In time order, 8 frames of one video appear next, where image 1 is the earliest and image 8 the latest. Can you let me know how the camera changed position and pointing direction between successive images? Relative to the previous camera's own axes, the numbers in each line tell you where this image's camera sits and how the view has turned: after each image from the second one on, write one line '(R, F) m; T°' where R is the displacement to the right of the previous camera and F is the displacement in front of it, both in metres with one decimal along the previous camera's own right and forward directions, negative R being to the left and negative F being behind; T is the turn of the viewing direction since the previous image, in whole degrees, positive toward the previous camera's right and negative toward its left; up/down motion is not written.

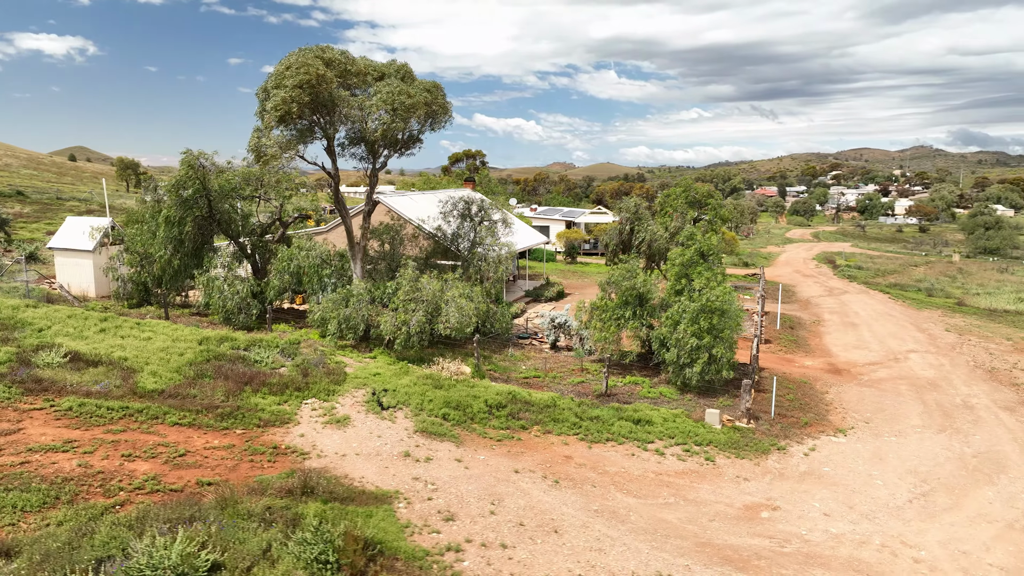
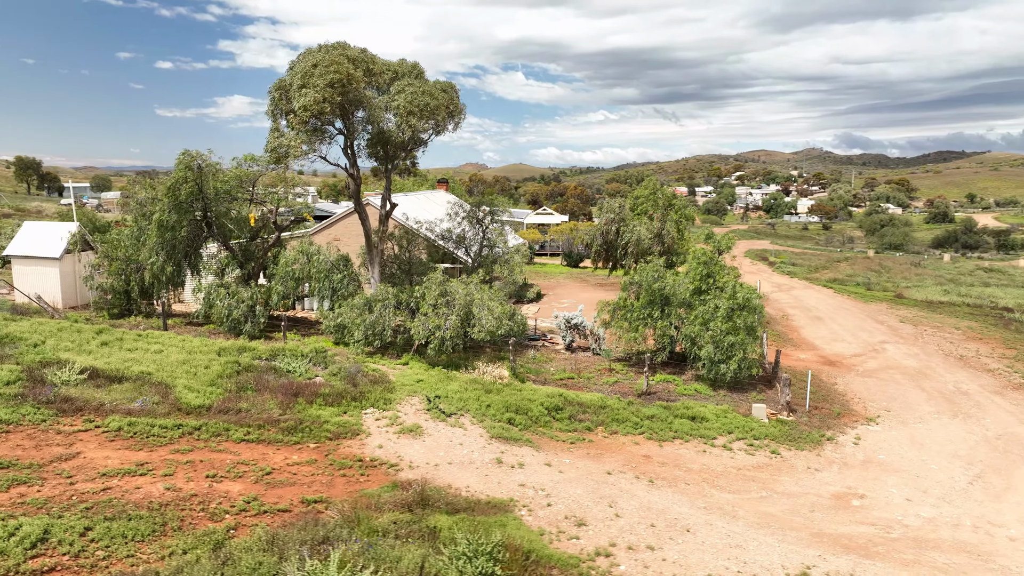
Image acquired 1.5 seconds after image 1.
(-2.7, +0.2) m; +7°
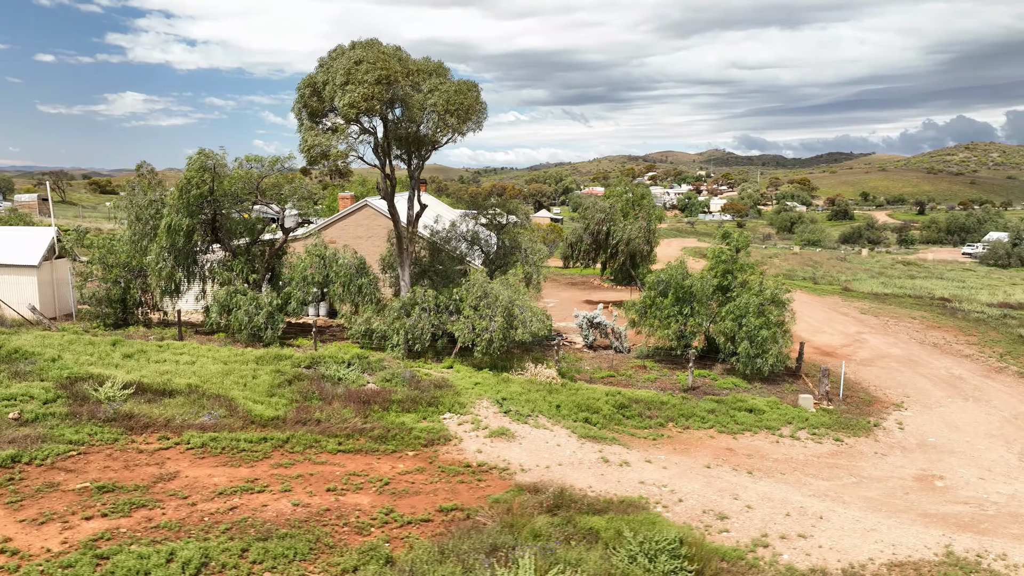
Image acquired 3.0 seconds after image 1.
(-2.9, +0.2) m; +6°
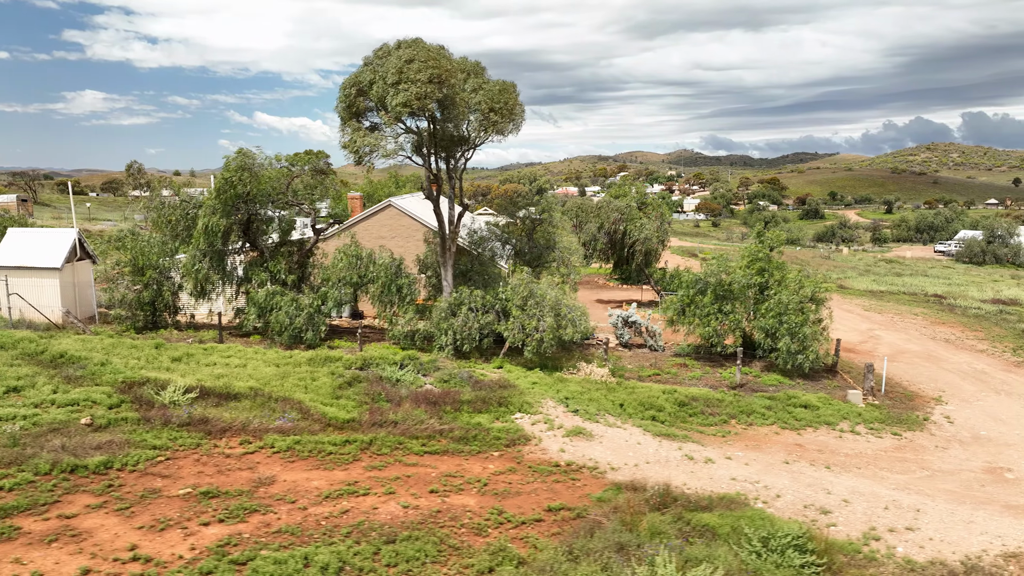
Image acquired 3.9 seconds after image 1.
(-1.8, 0.0) m; +2°
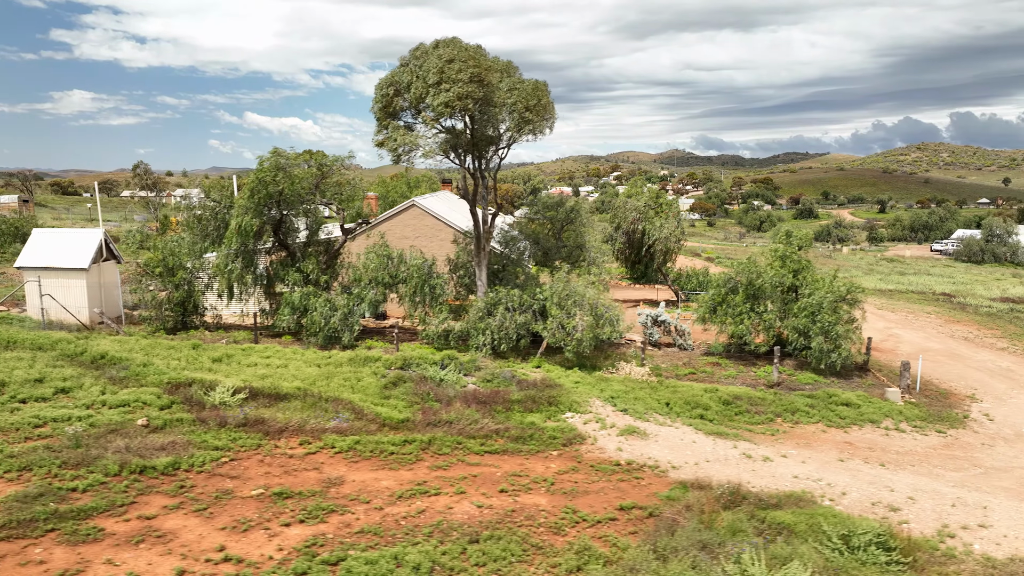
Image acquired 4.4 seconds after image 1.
(-1.0, 0.0) m; 0°
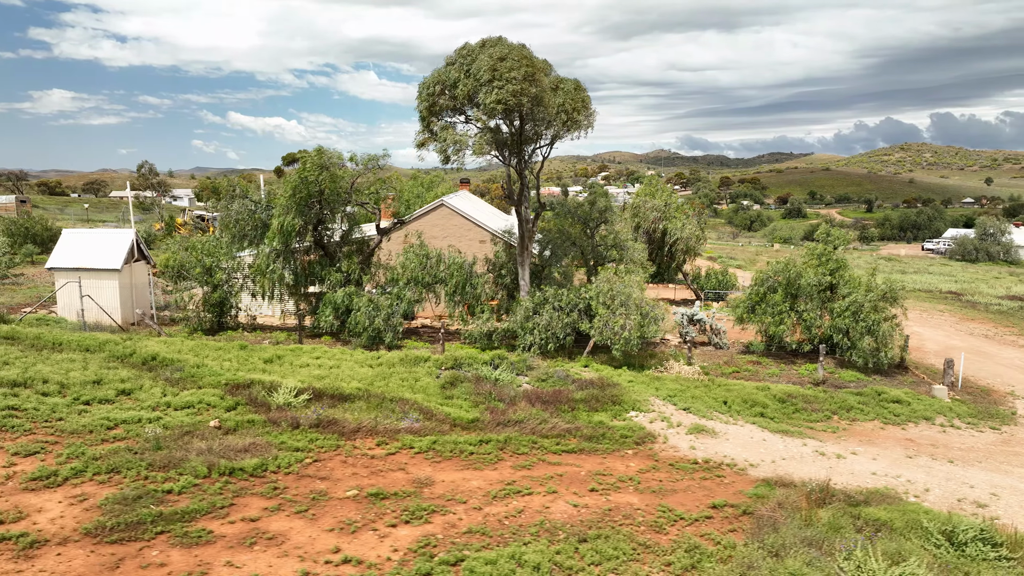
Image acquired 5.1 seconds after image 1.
(-1.4, 0.0) m; +1°
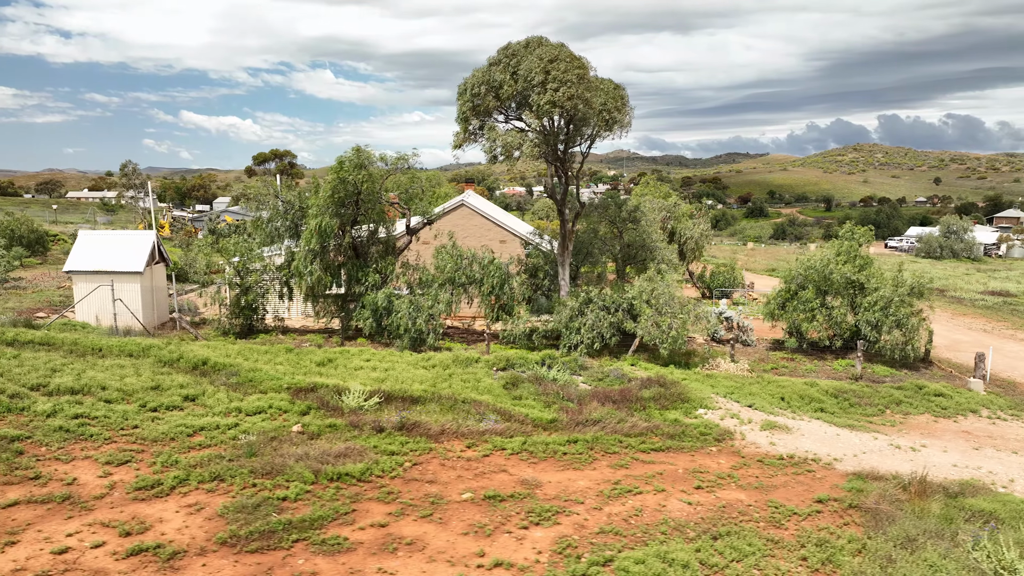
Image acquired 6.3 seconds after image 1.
(-1.9, +0.1) m; +3°
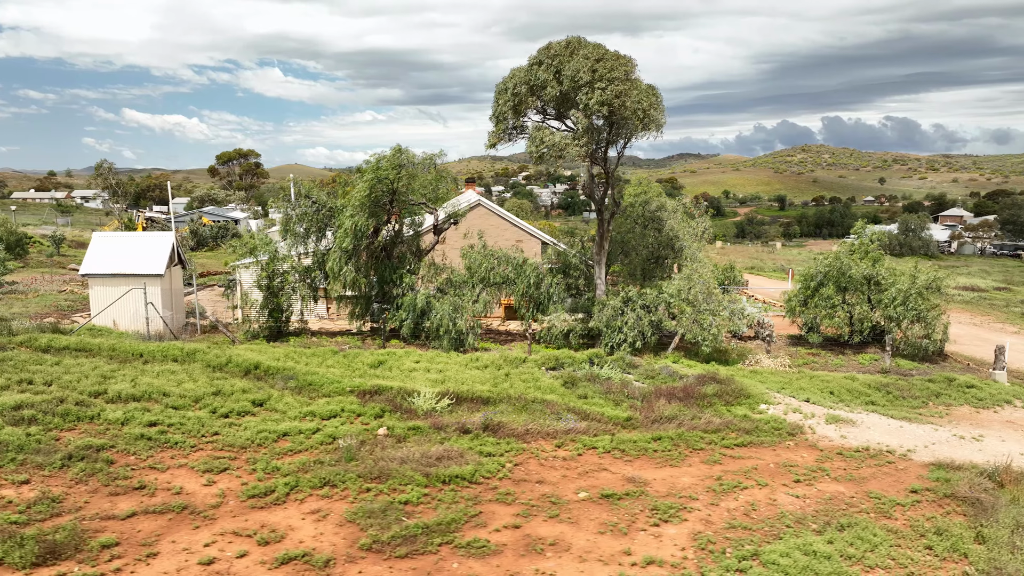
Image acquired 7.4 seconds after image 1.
(-2.0, +0.1) m; +3°
